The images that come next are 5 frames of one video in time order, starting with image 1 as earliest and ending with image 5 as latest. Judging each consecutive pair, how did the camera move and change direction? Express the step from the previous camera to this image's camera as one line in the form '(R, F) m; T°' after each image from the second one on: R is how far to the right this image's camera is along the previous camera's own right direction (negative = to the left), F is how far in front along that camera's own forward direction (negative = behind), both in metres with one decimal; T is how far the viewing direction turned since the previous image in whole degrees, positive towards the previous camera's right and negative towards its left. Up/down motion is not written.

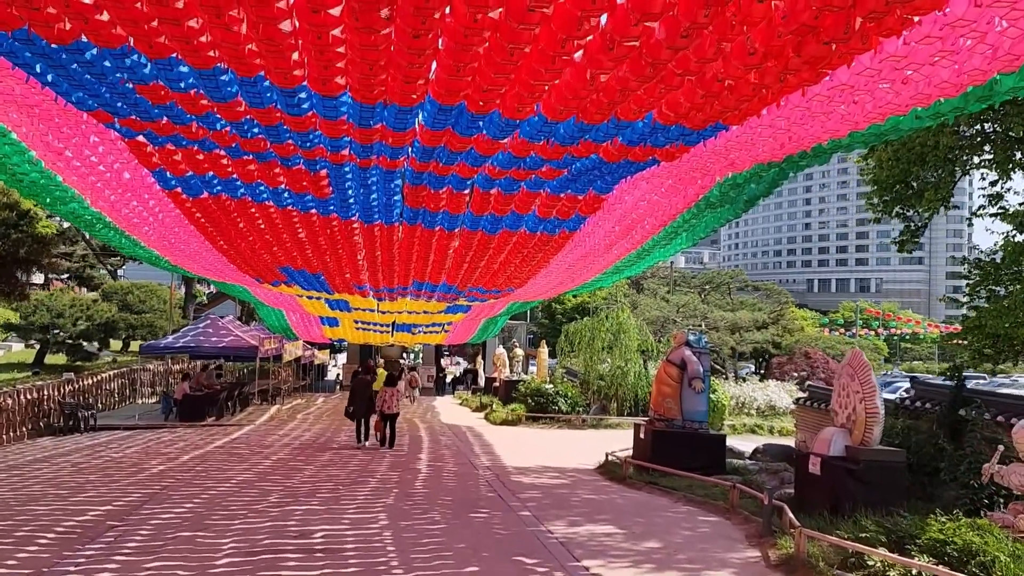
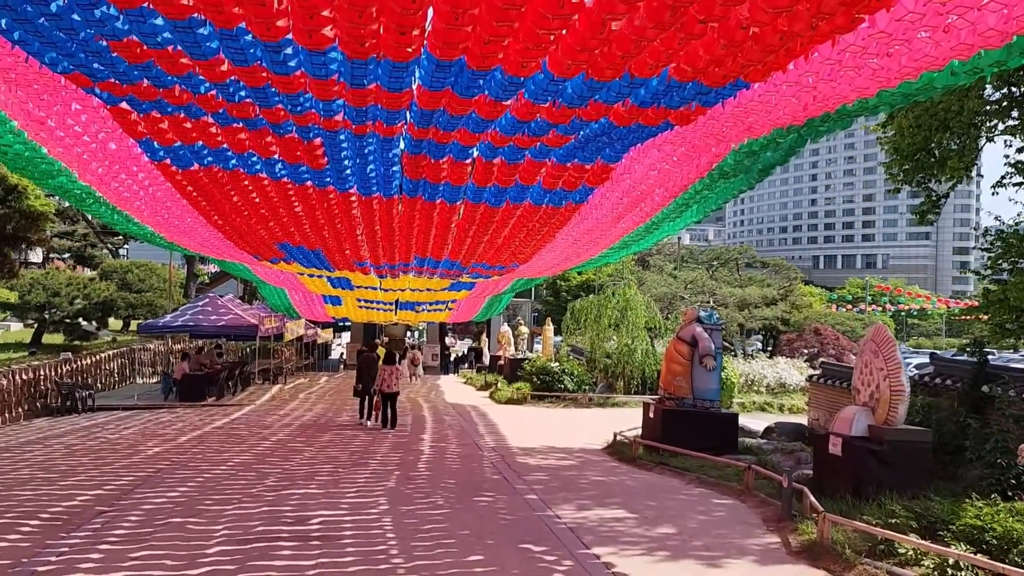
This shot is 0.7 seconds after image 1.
(0.0, +0.3) m; 0°
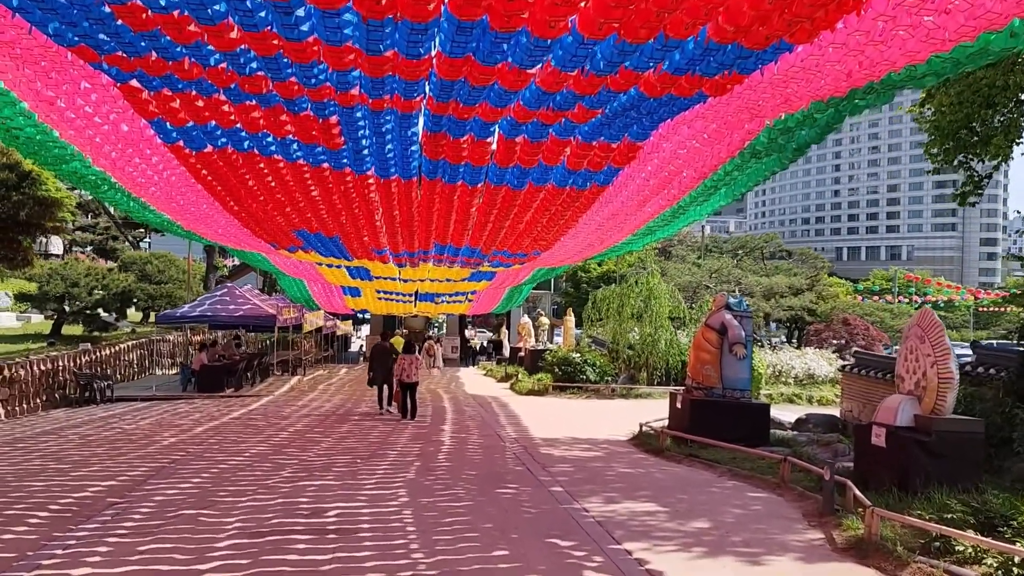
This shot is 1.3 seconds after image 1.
(0.0, +0.2) m; -1°
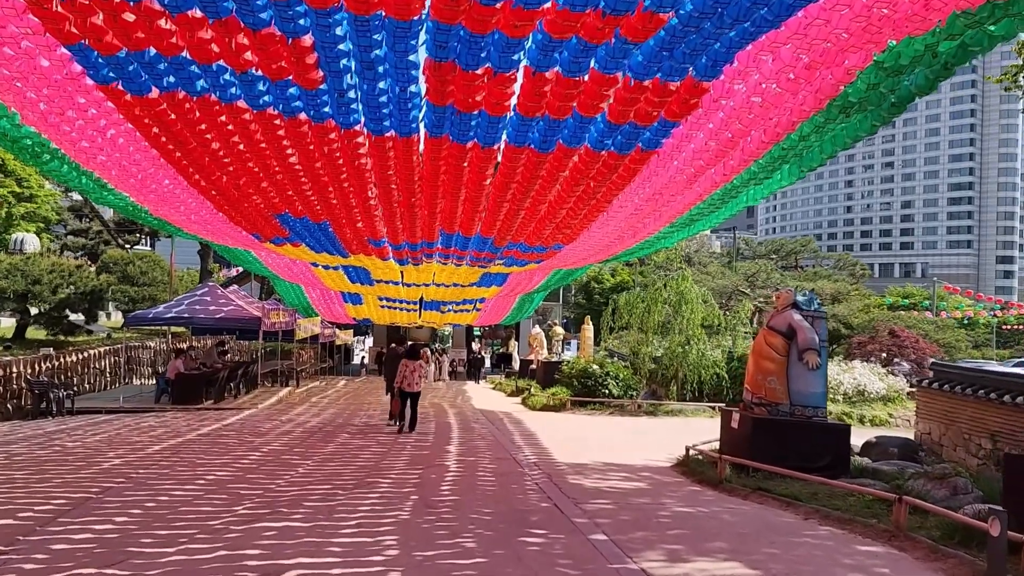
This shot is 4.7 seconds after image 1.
(-0.1, +1.2) m; 0°
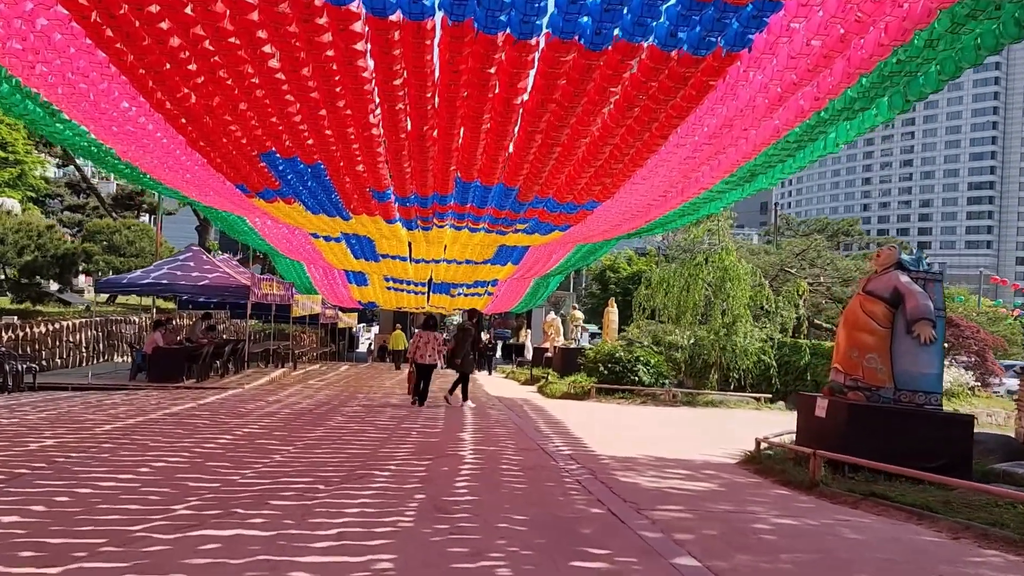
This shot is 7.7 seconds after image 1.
(-0.2, +1.1) m; -1°
